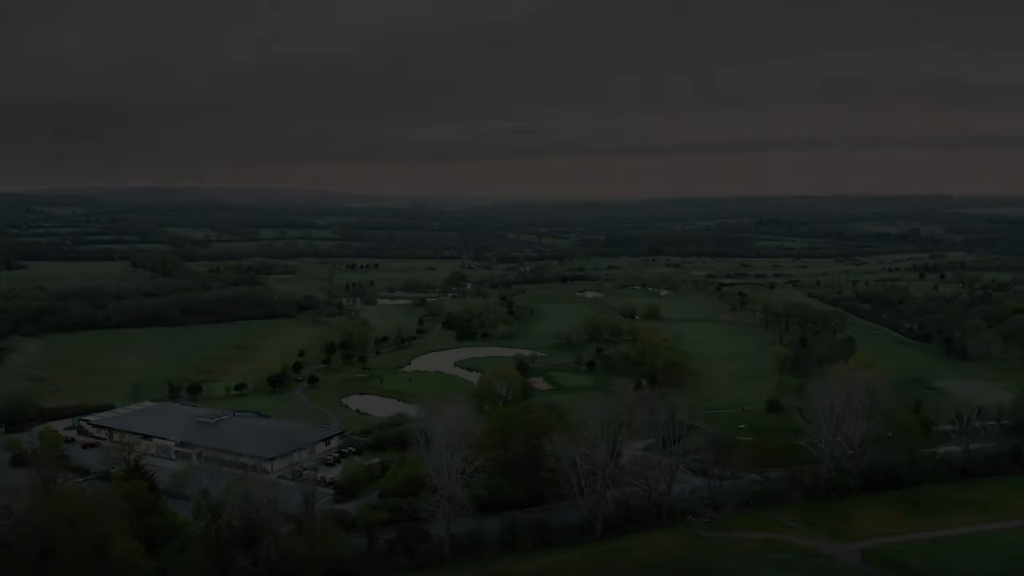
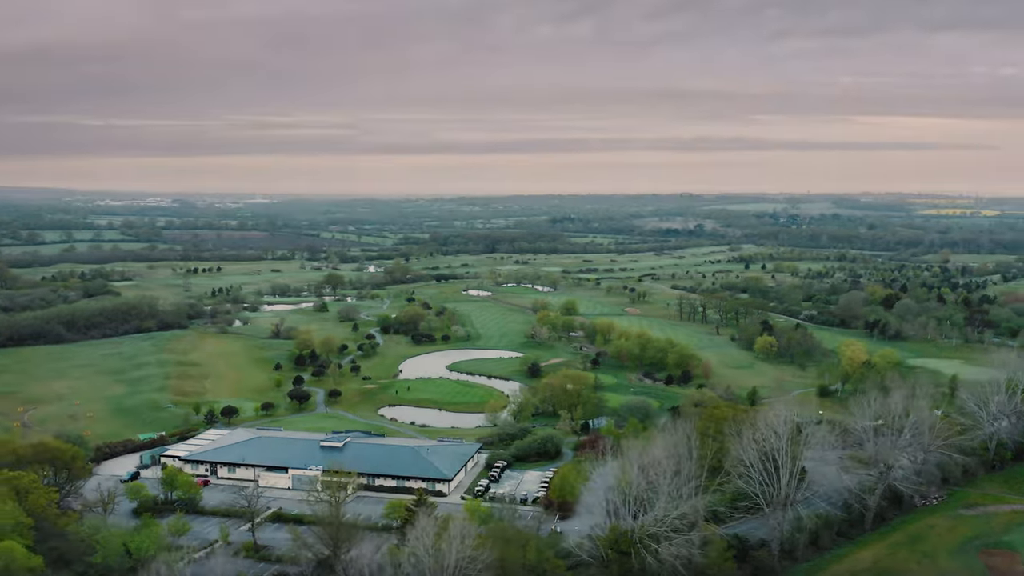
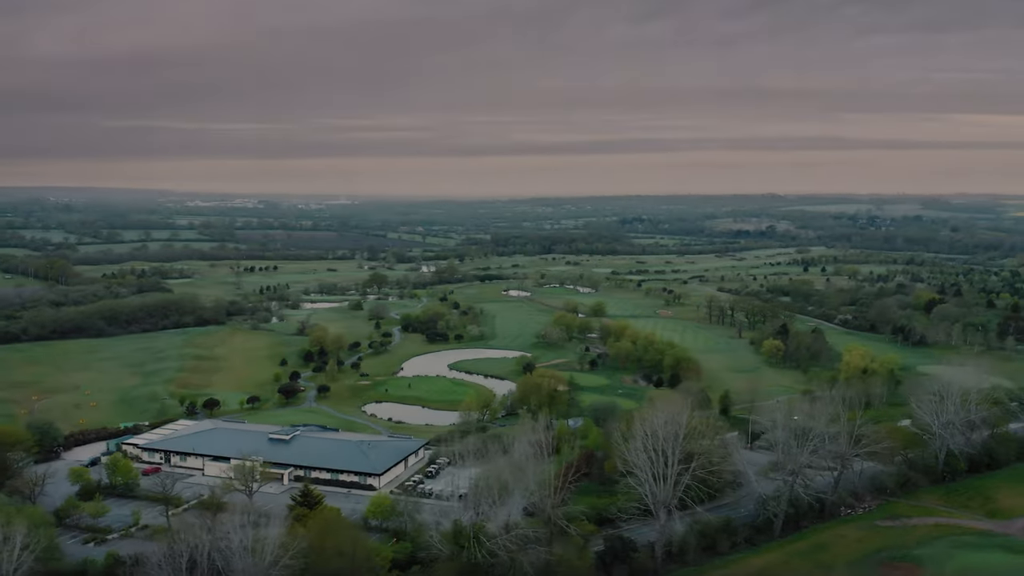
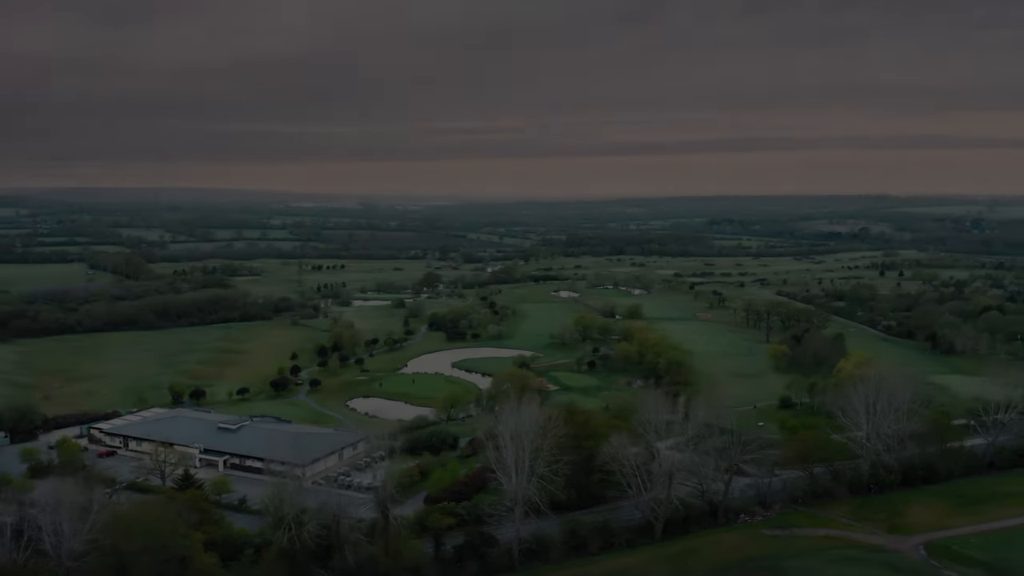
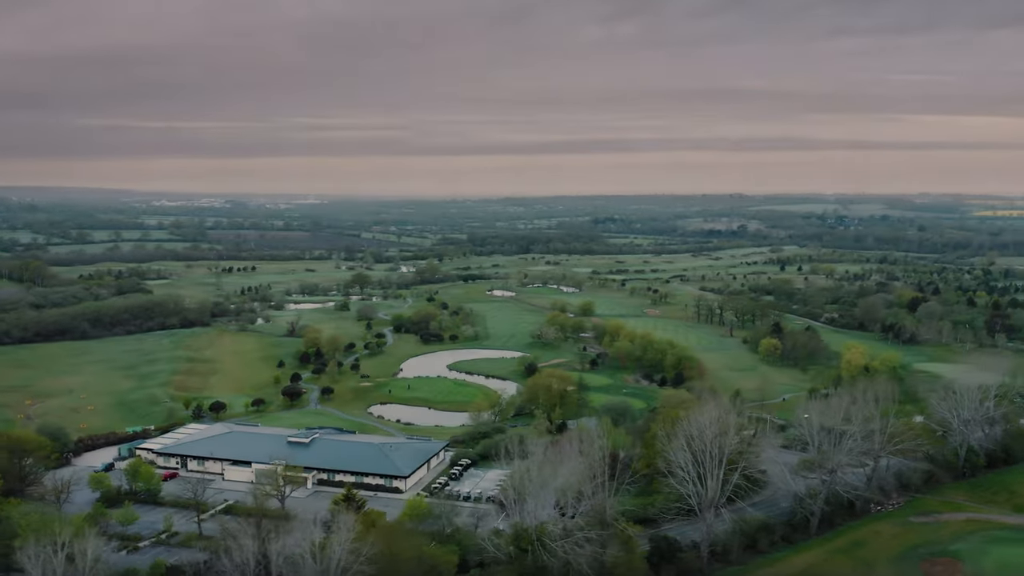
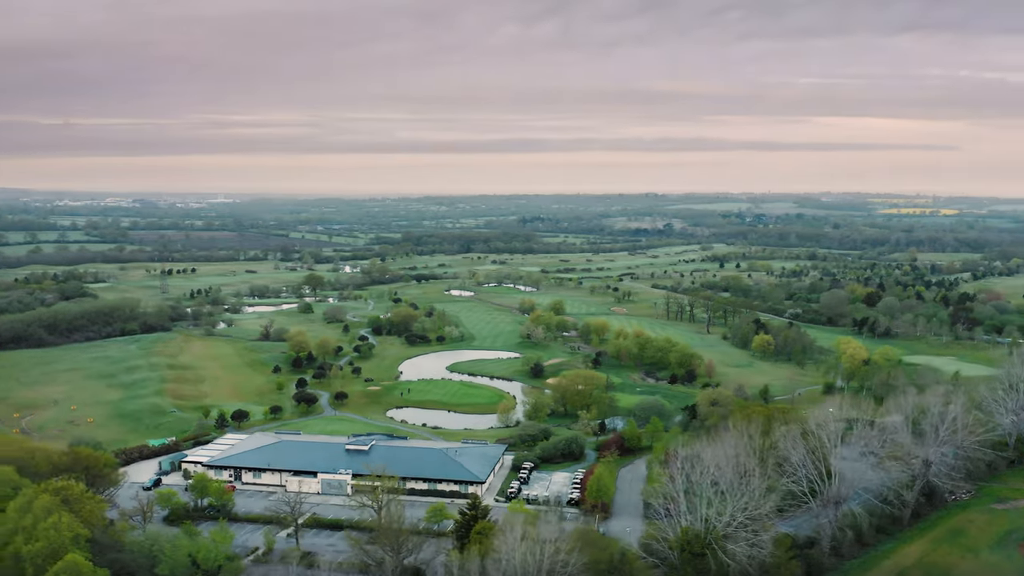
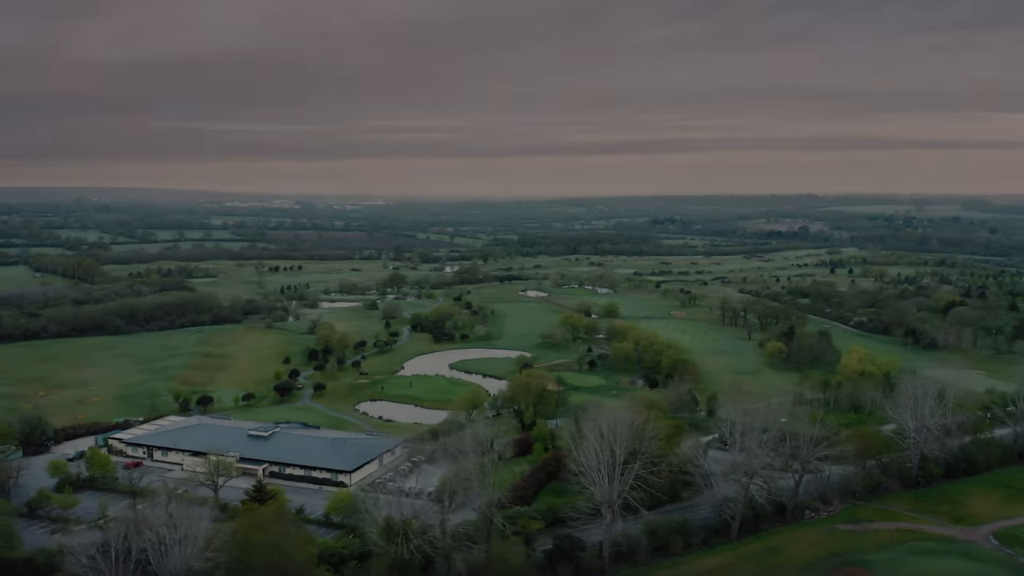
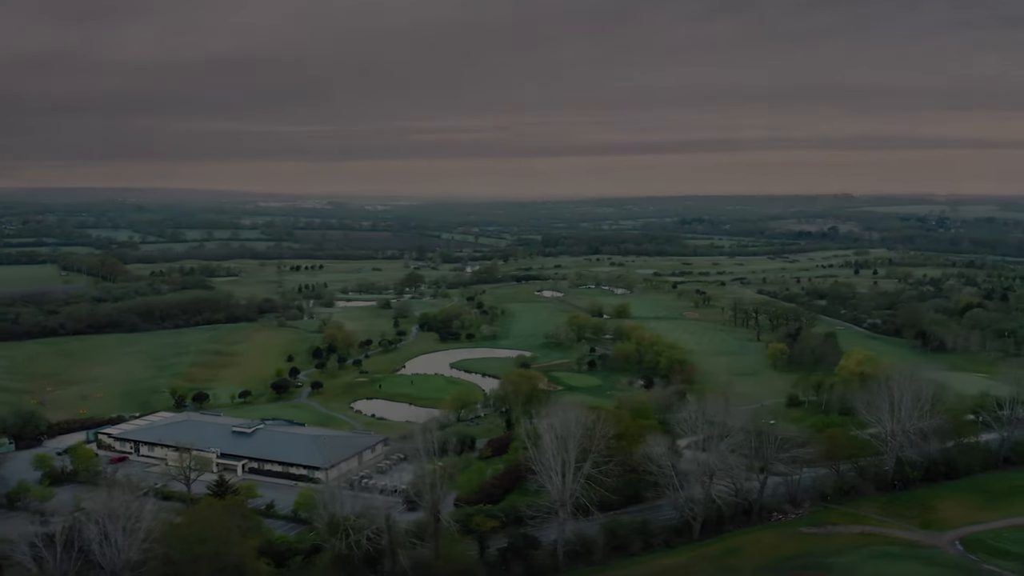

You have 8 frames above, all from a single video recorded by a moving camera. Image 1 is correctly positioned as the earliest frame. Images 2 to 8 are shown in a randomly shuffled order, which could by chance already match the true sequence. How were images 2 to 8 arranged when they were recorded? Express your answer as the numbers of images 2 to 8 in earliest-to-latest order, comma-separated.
4, 8, 7, 3, 5, 2, 6
